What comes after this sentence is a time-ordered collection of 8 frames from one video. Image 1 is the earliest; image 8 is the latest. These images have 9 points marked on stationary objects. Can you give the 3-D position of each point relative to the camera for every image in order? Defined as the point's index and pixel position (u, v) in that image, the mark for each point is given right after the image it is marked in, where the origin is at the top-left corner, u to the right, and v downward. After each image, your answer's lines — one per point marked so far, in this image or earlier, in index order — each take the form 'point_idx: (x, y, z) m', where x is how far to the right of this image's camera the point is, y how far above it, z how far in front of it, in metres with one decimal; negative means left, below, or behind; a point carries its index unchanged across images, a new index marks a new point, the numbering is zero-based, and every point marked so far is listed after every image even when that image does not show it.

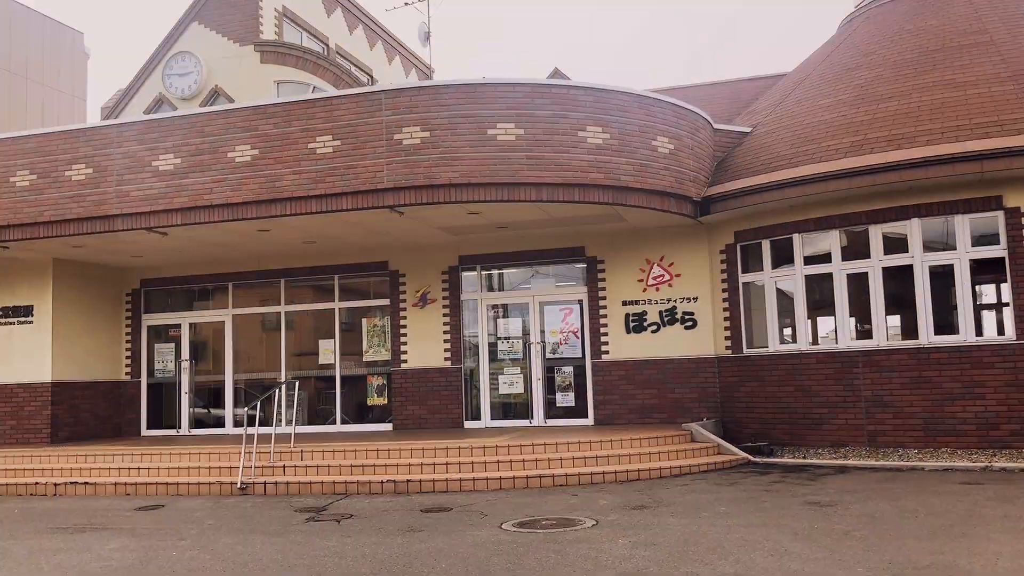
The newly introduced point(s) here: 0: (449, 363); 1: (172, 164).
0: (-1.0, -1.1, +13.9) m
1: (-4.3, +1.5, +11.7) m
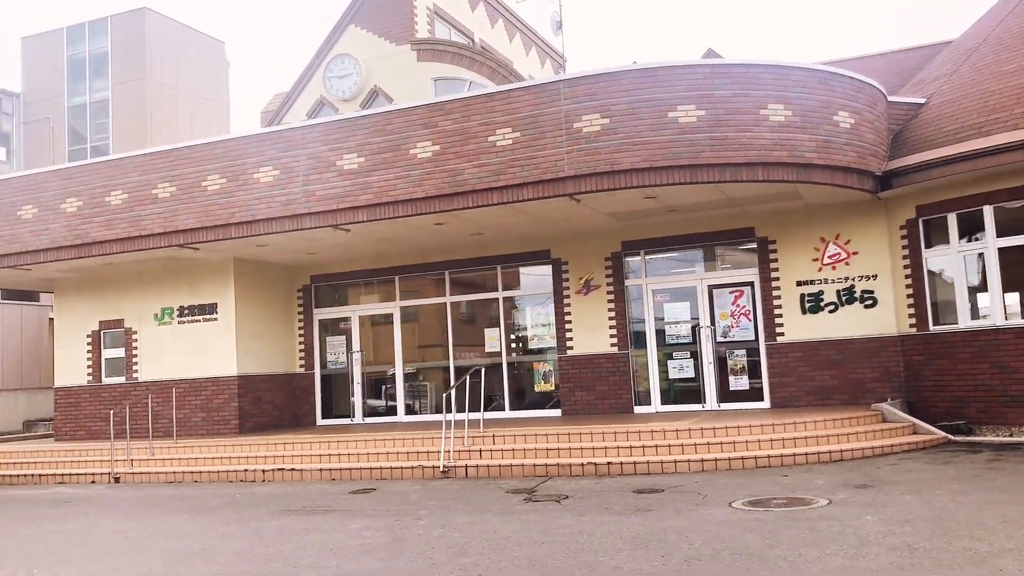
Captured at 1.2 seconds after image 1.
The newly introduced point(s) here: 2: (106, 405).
0: (+1.6, -0.9, +14.0) m
1: (-2.0, +1.6, +12.1) m
2: (-6.8, -2.0, +15.7) m
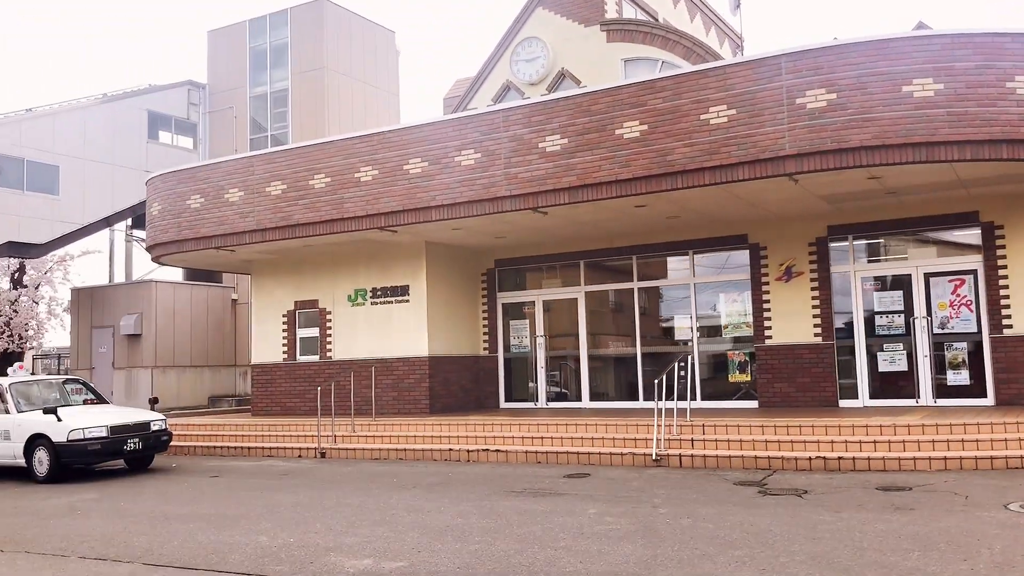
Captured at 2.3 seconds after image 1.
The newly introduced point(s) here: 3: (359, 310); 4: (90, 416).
0: (+4.4, -0.7, +13.3) m
1: (+0.6, +1.8, +11.9) m
2: (-3.7, -1.7, +16.2) m
3: (-2.6, -0.4, +15.8) m
4: (-5.3, -1.7, +11.9) m
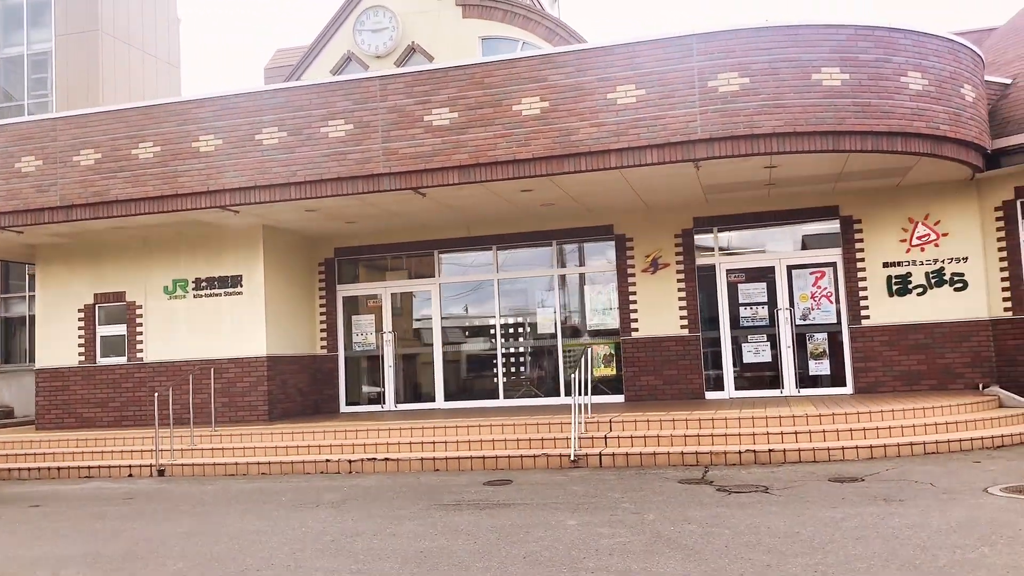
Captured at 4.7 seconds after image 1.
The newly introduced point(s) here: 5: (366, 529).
0: (+2.5, -0.6, +13.2) m
1: (-0.8, +2.0, +10.9) m
2: (-6.1, -1.5, +13.8) m
3: (-4.9, -0.2, +13.7) m
4: (-6.5, -1.5, +9.3) m
5: (-1.1, -1.8, +6.9) m
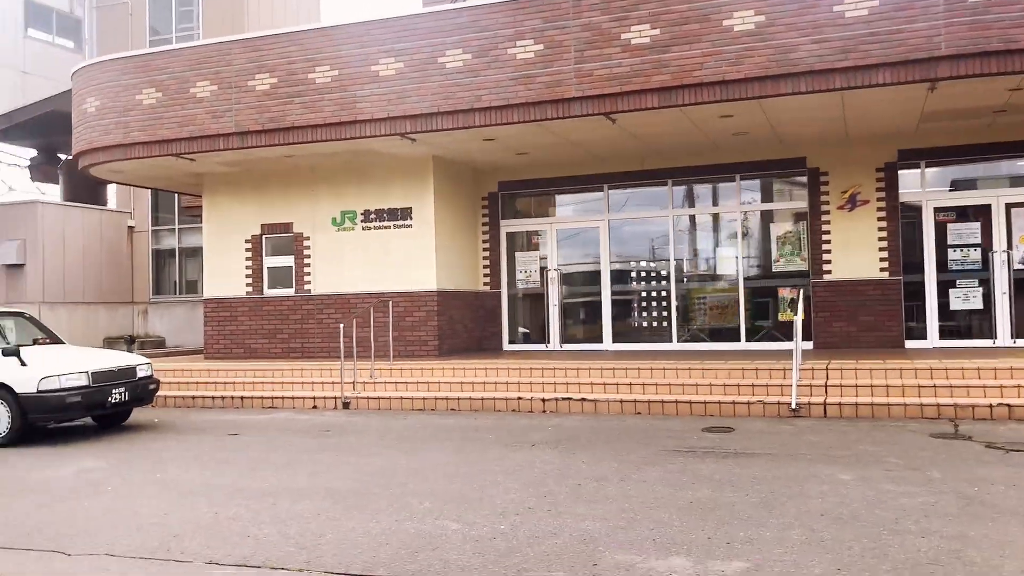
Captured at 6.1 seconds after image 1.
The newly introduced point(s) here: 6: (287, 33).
0: (+4.9, +0.2, +12.2) m
1: (+1.4, +2.7, +10.0) m
2: (-3.6, -0.5, +13.7) m
3: (-2.4, +0.7, +13.4) m
4: (-4.5, -0.7, +9.2) m
5: (+0.6, -1.3, +6.3) m
6: (-2.8, +3.2, +11.7) m
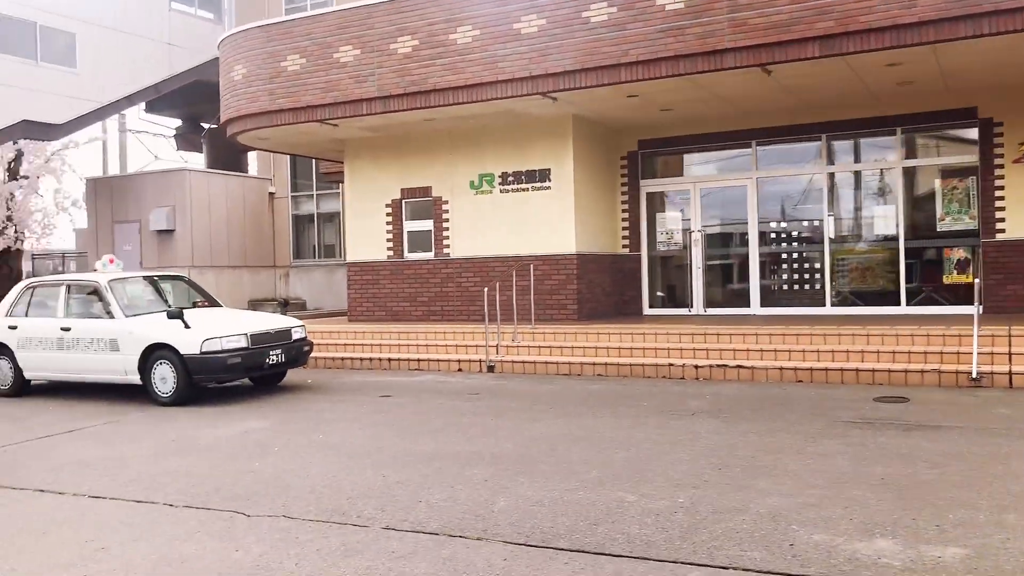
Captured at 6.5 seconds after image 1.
0: (+6.7, +0.6, +11.2) m
1: (+3.0, +3.1, +9.4) m
2: (-1.5, +0.1, +13.8) m
3: (-0.4, +1.3, +13.3) m
4: (-3.0, -0.4, +9.5) m
5: (+1.7, -1.0, +6.0) m
6: (-1.0, +3.7, +11.6) m
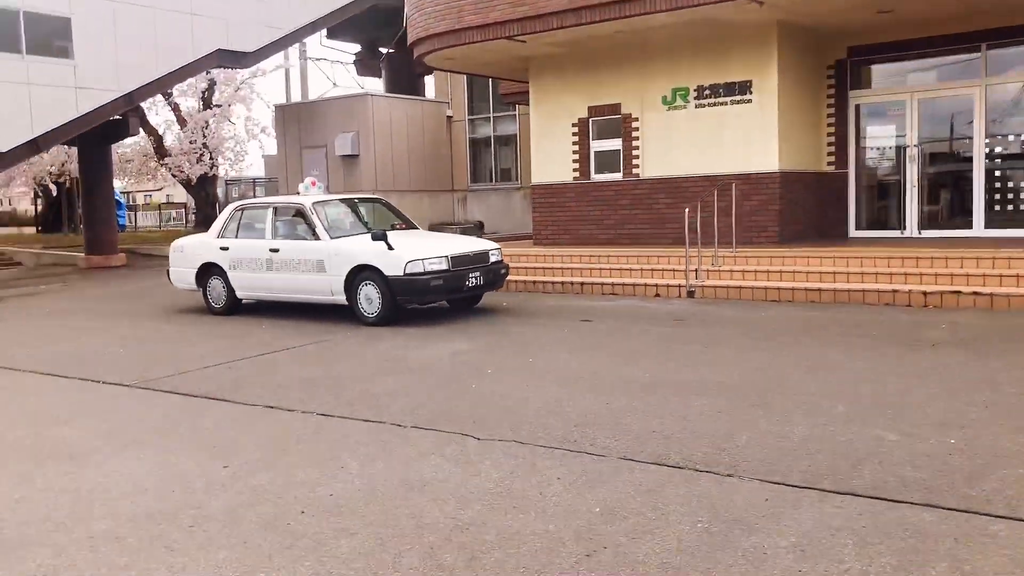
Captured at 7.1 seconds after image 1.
0: (+8.9, +1.5, +9.4) m
1: (+4.9, +3.8, +8.1) m
2: (+1.2, +1.2, +13.4) m
3: (+2.2, +2.3, +12.6) m
4: (-0.9, +0.4, +9.5) m
5: (+3.1, -0.5, +5.3) m
6: (+1.3, +4.6, +10.9) m
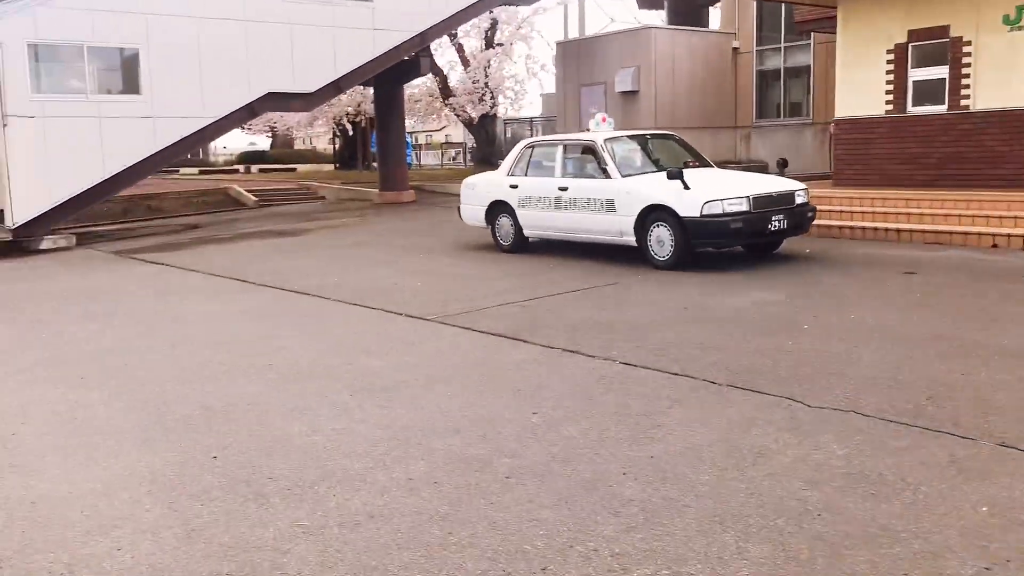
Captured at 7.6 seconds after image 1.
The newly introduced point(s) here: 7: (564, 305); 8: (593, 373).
0: (+11.4, +1.6, +6.0) m
1: (+7.3, +4.0, +5.7) m
2: (+5.2, +1.9, +12.0) m
3: (+5.9, +2.9, +10.9) m
4: (+2.0, +1.0, +8.8) m
5: (+4.7, -0.4, +3.8) m
6: (+4.6, +5.1, +9.3) m
7: (+0.4, -0.1, +7.6) m
8: (+0.5, -0.5, +5.4) m
